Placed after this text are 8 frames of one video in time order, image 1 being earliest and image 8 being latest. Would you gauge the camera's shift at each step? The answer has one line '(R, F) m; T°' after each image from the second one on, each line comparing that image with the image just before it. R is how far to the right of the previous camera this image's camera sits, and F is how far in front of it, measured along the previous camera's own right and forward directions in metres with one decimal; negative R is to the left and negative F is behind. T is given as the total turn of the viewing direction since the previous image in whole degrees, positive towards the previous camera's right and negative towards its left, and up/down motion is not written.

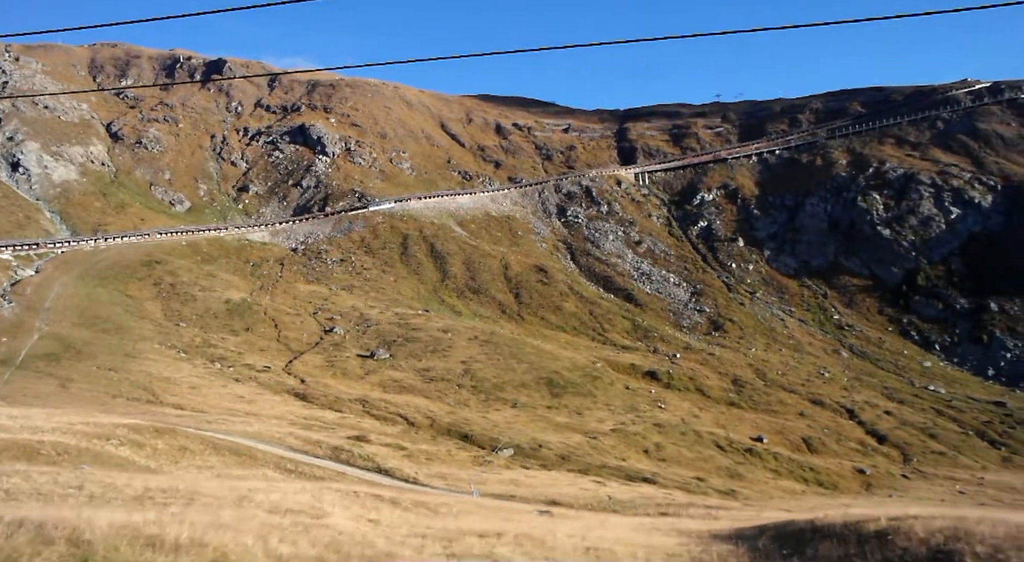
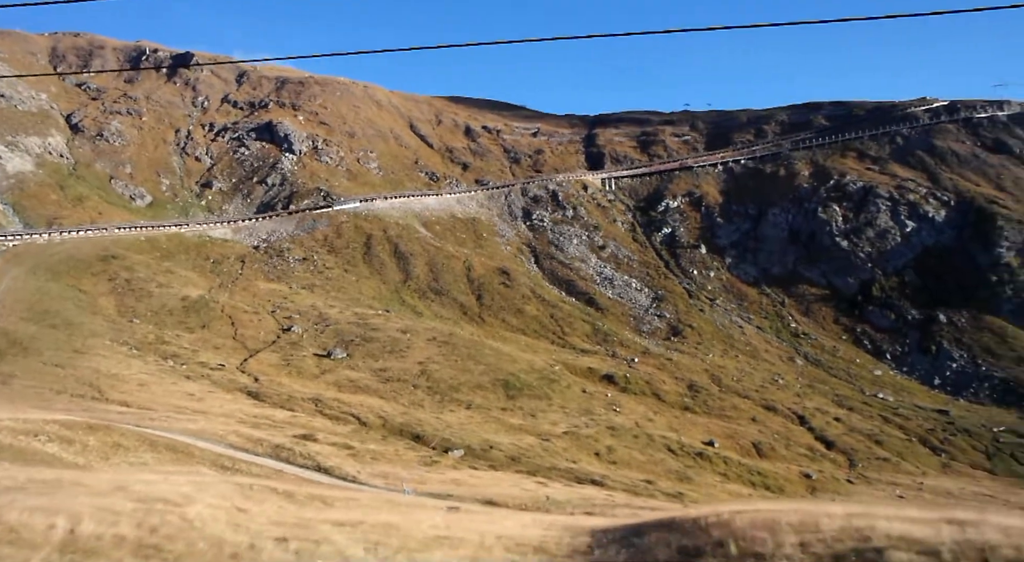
(+0.6, -0.4) m; +2°
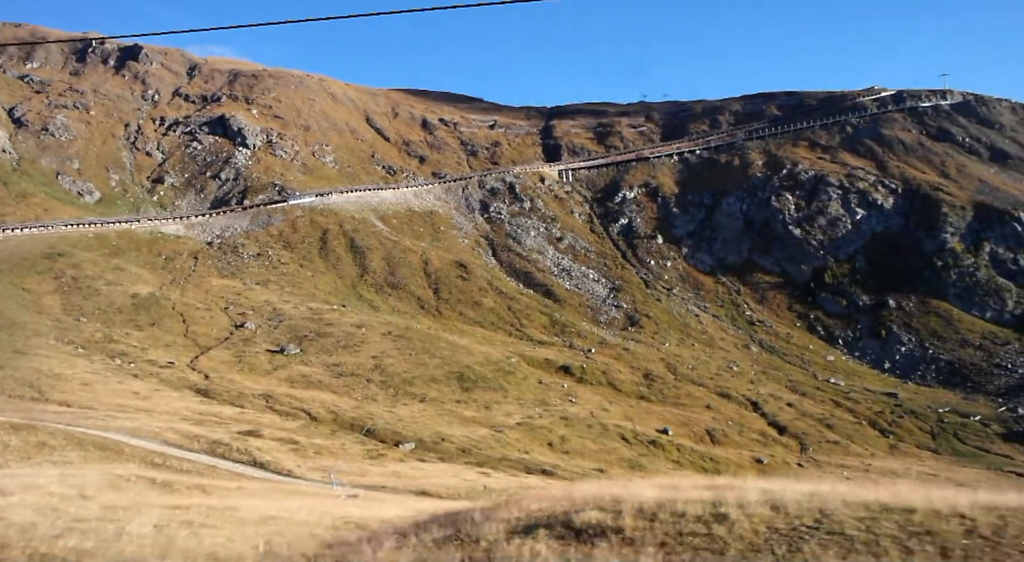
(+0.7, -0.2) m; +2°
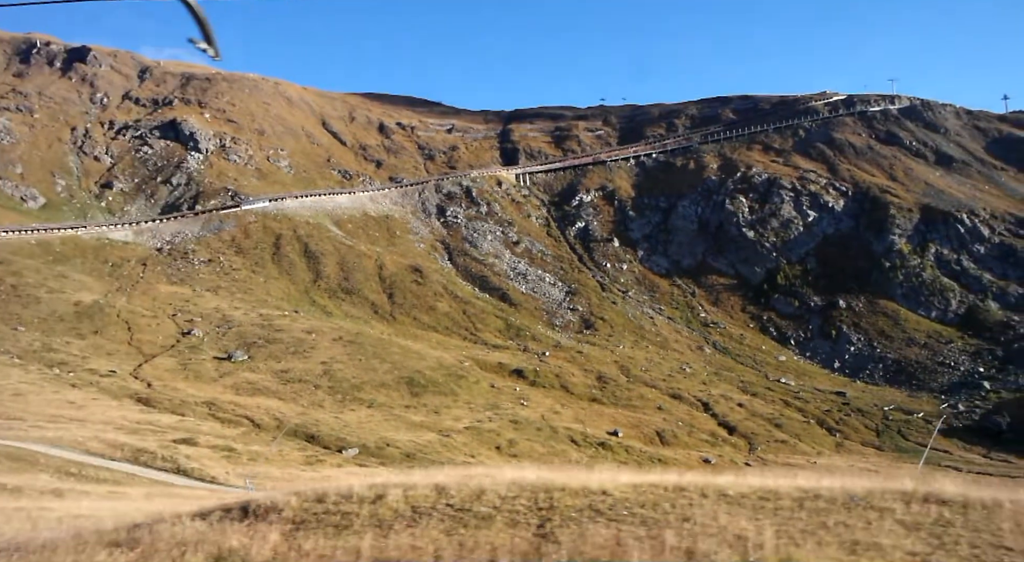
(+0.9, 0.0) m; +2°
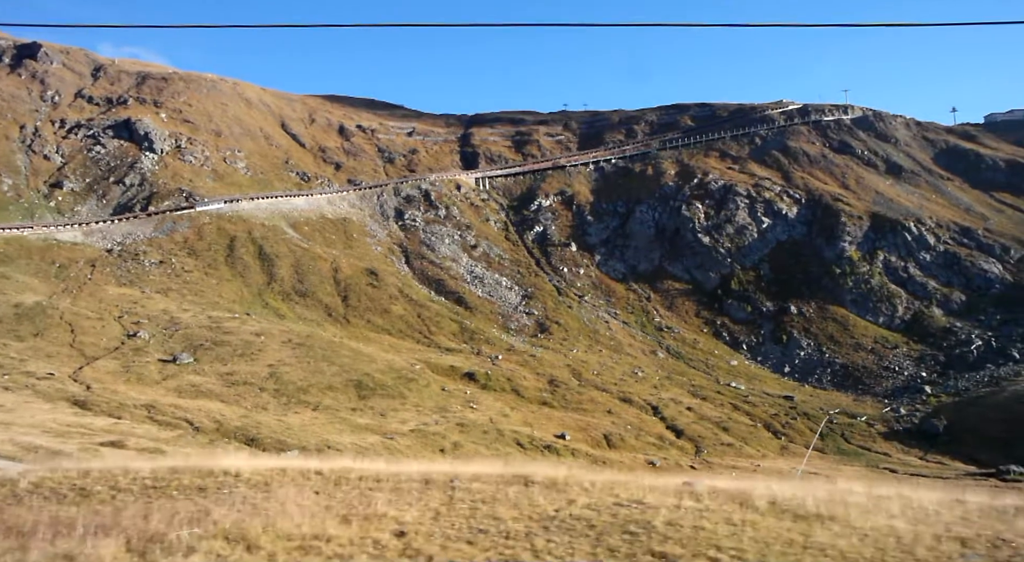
(+1.1, -0.3) m; +2°
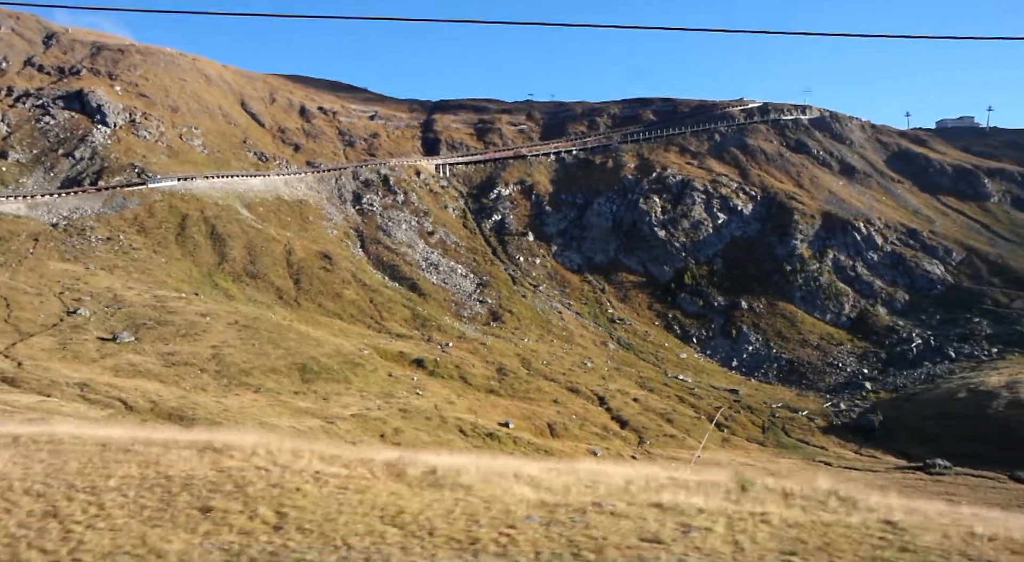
(+0.9, 0.0) m; +2°
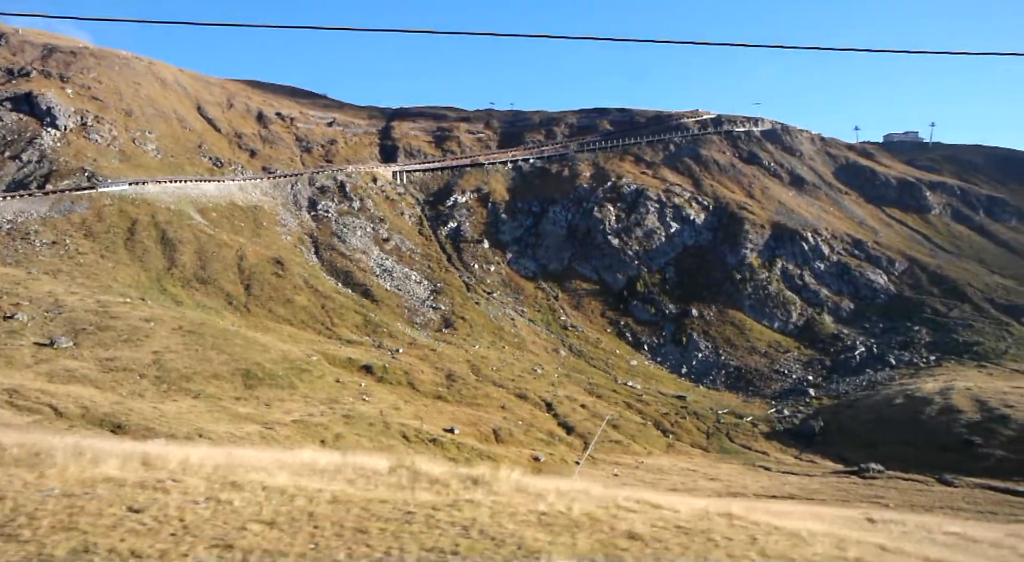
(+1.2, -0.3) m; +2°
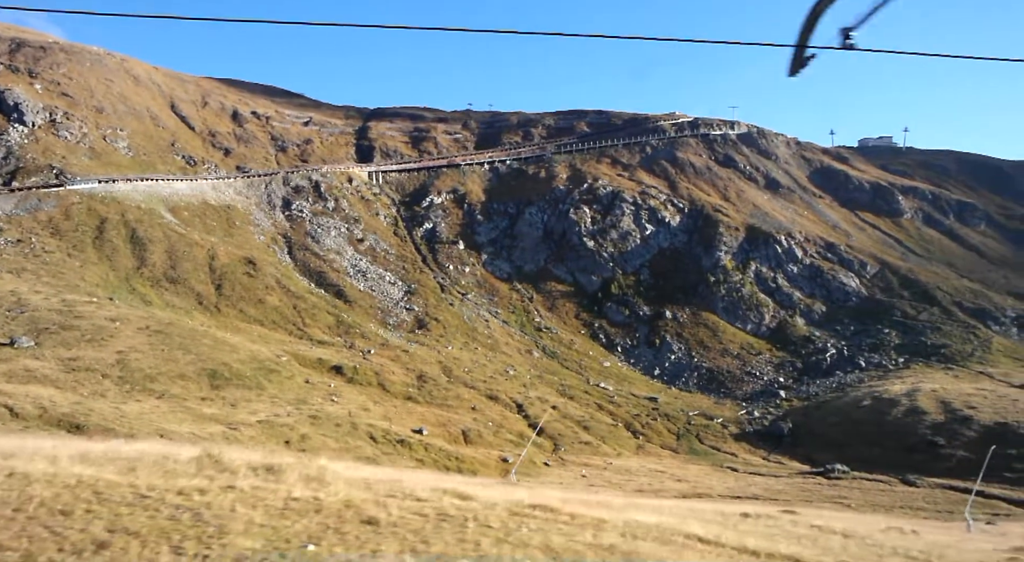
(+0.6, +0.3) m; +1°
